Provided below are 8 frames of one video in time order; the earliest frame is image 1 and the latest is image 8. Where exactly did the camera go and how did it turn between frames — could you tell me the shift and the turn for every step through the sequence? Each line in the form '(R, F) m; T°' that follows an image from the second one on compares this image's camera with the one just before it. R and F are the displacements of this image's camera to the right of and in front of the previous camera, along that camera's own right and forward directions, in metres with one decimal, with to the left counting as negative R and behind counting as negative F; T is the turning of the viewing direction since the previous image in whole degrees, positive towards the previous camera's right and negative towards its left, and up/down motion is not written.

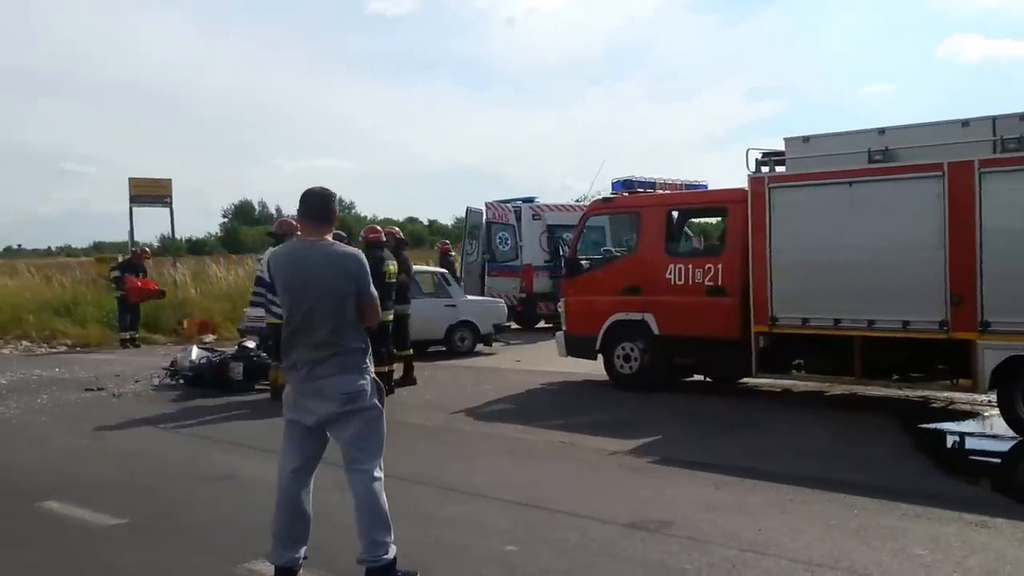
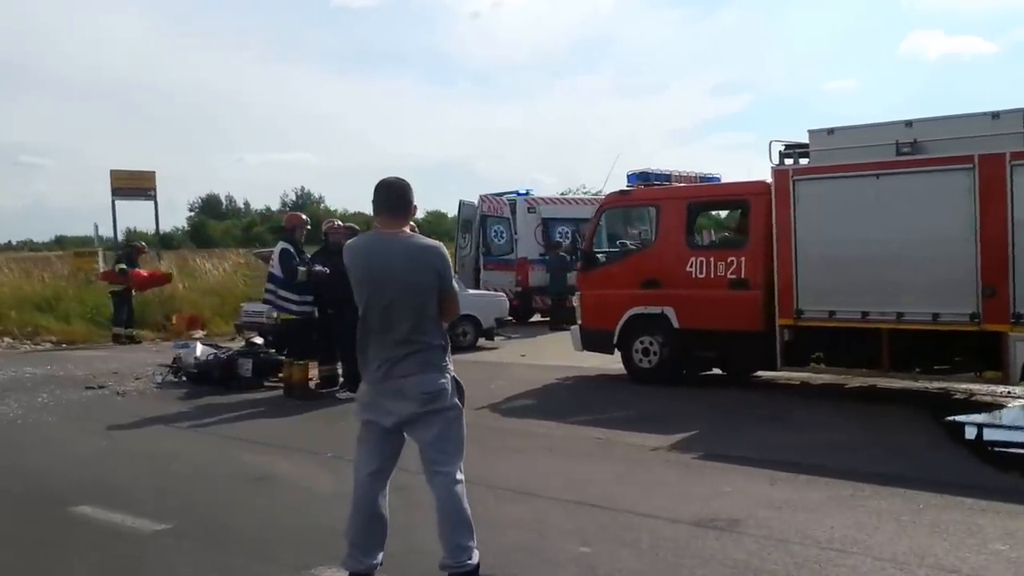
(-0.5, +0.2) m; +2°
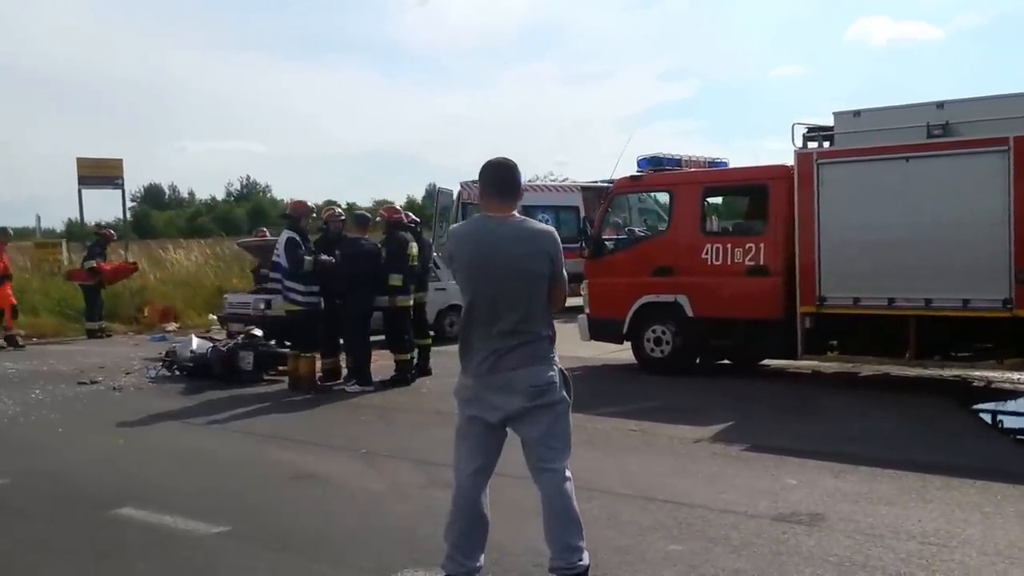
(-0.7, +0.3) m; +3°
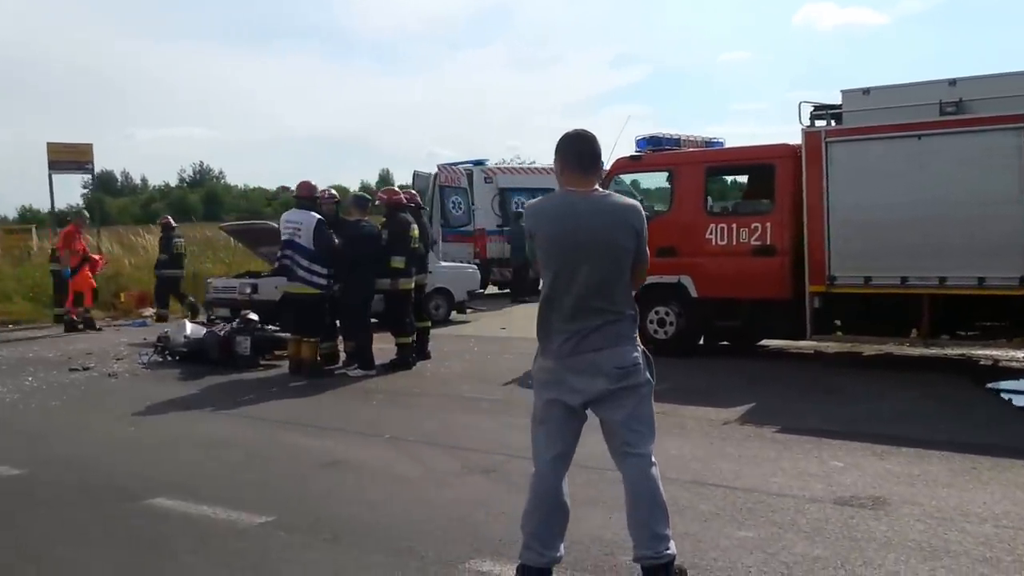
(-0.5, +0.2) m; +2°
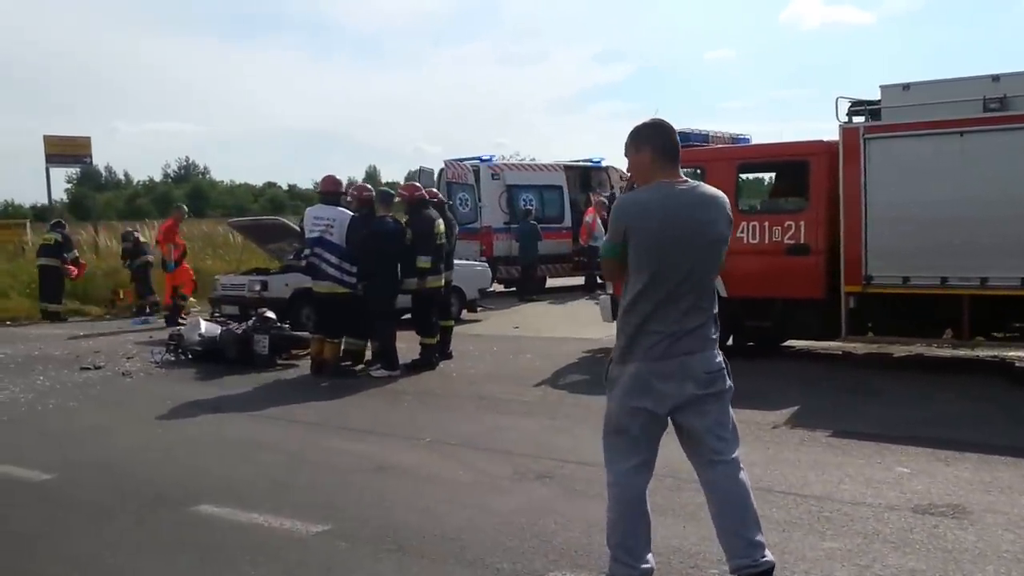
(-0.4, +0.3) m; +1°
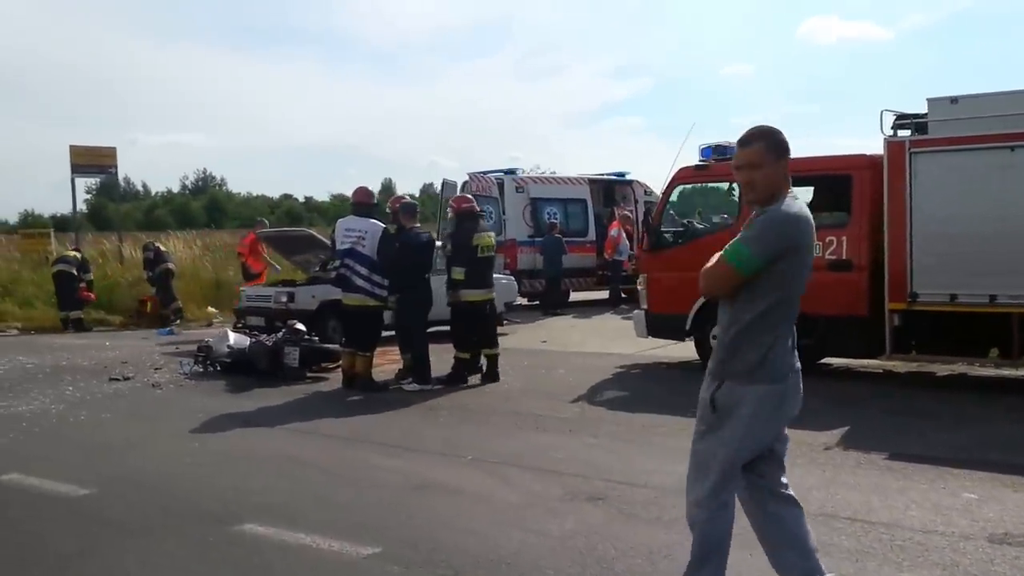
(-0.2, +0.2) m; -1°
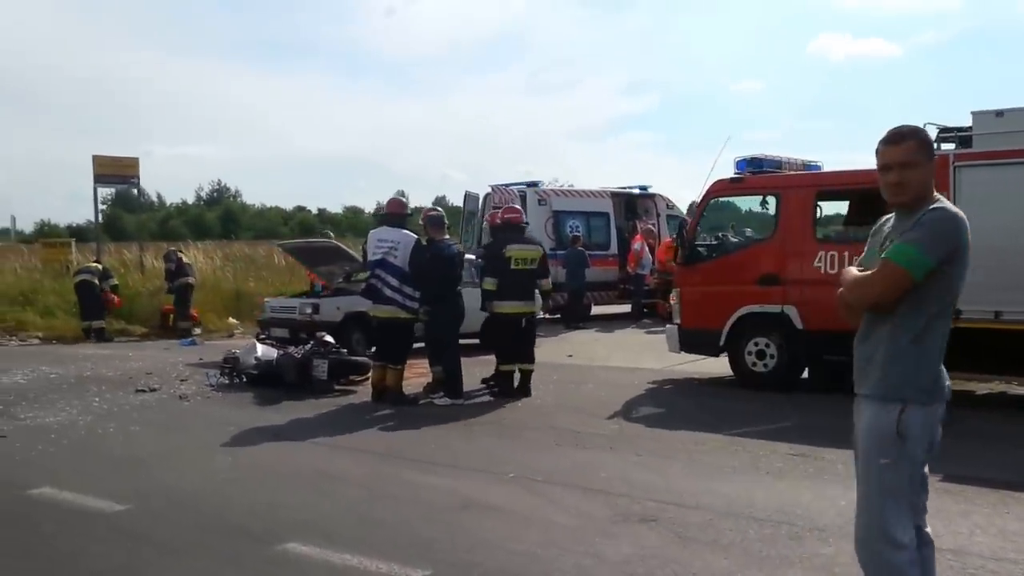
(-0.2, +0.2) m; -1°
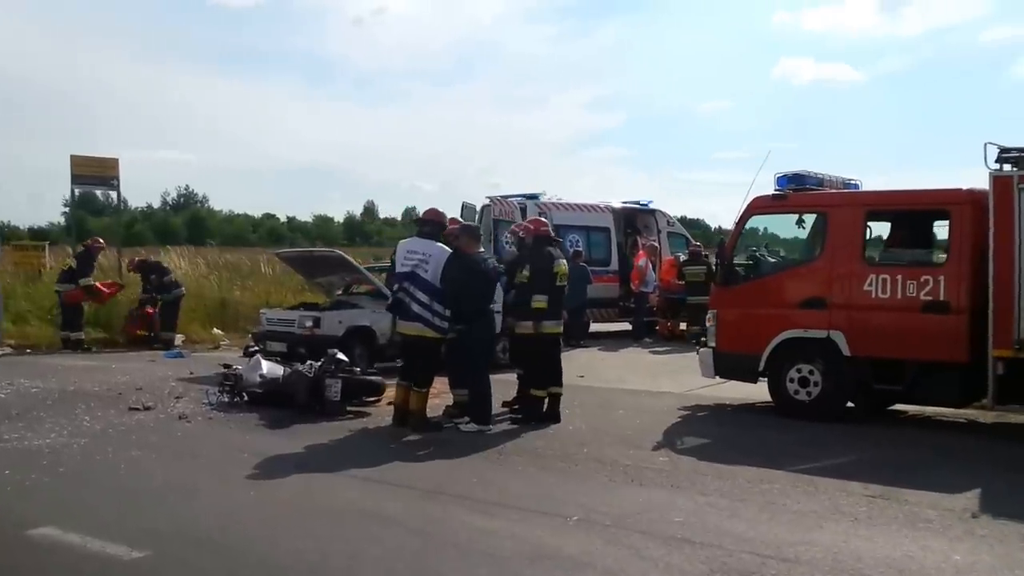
(-0.6, +0.7) m; +2°
